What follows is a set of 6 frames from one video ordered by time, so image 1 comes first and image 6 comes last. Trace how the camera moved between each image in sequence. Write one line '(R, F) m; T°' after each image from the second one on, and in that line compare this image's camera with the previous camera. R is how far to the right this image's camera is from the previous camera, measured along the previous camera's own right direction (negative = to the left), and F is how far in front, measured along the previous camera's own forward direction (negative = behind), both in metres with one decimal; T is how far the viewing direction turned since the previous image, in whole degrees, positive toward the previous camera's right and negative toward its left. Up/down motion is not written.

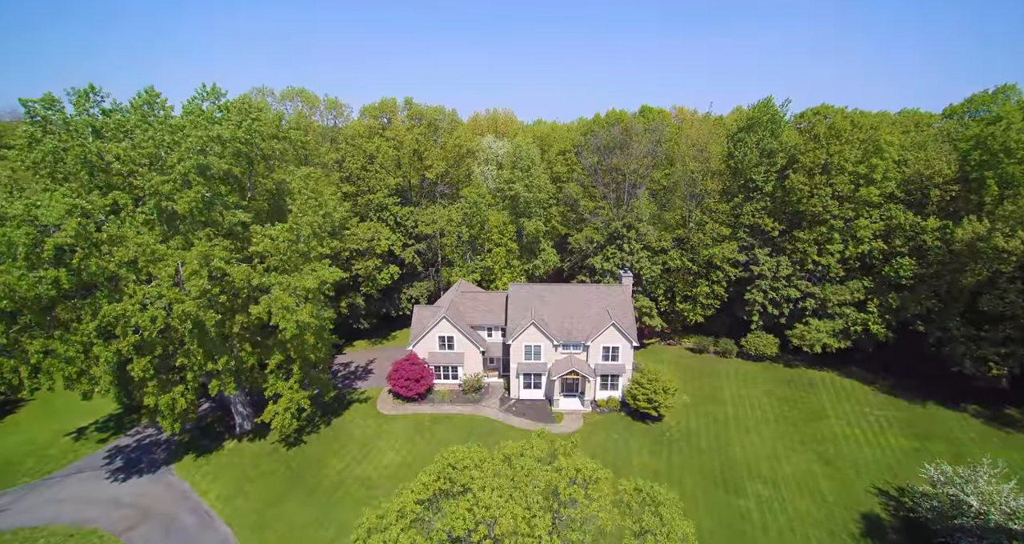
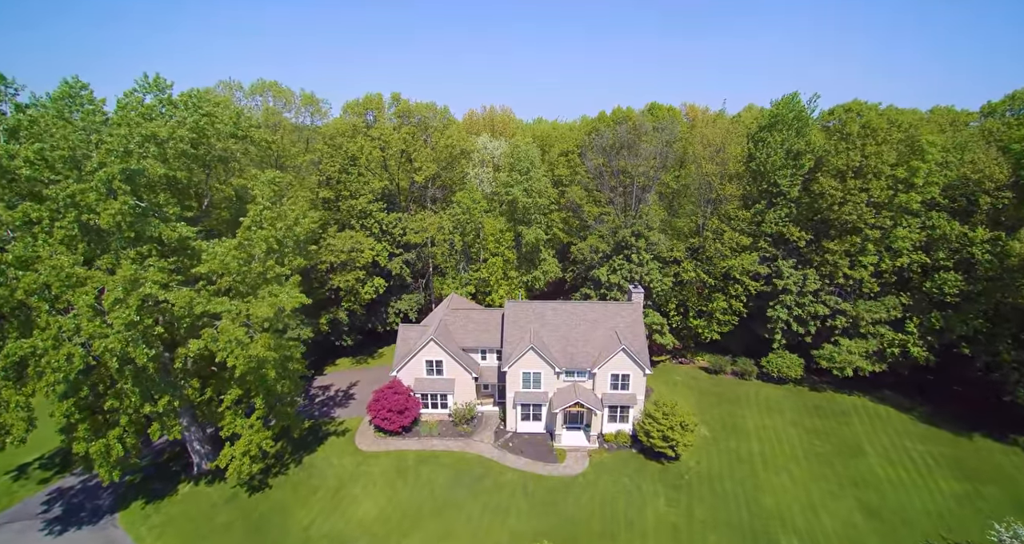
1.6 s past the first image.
(+0.3, +4.8) m; 0°
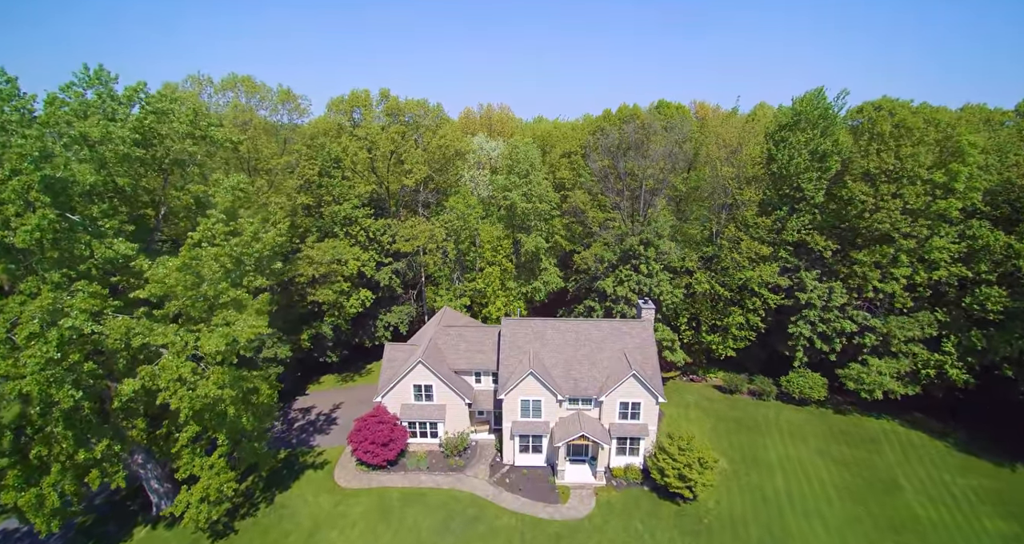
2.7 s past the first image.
(+0.2, +3.7) m; 0°
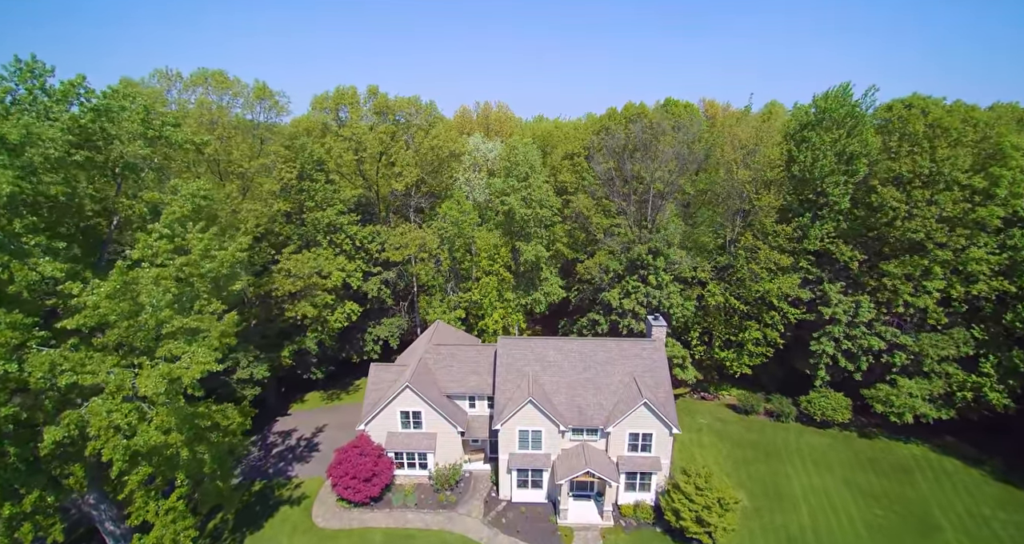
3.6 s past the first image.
(+0.2, +3.2) m; 0°
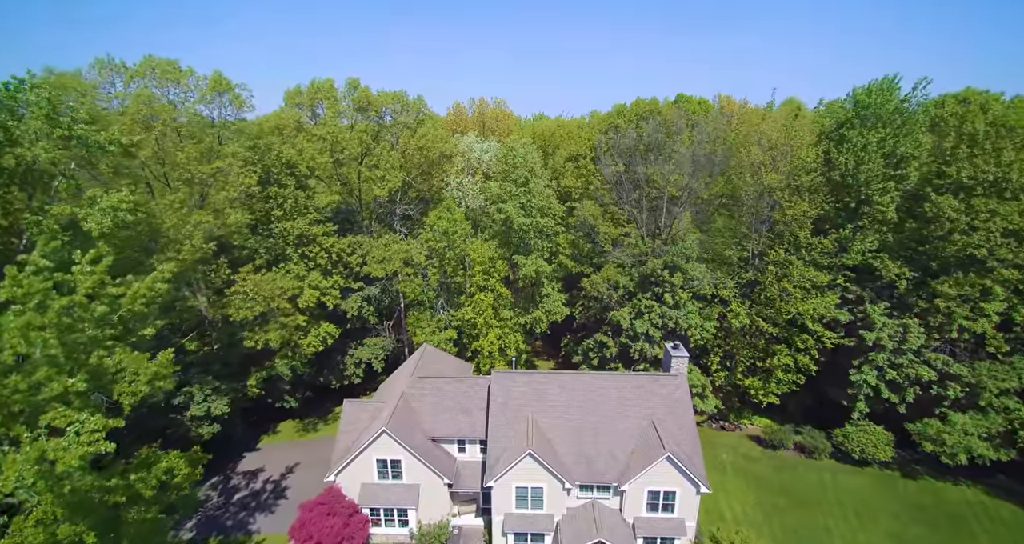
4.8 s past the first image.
(+0.2, +4.6) m; 0°
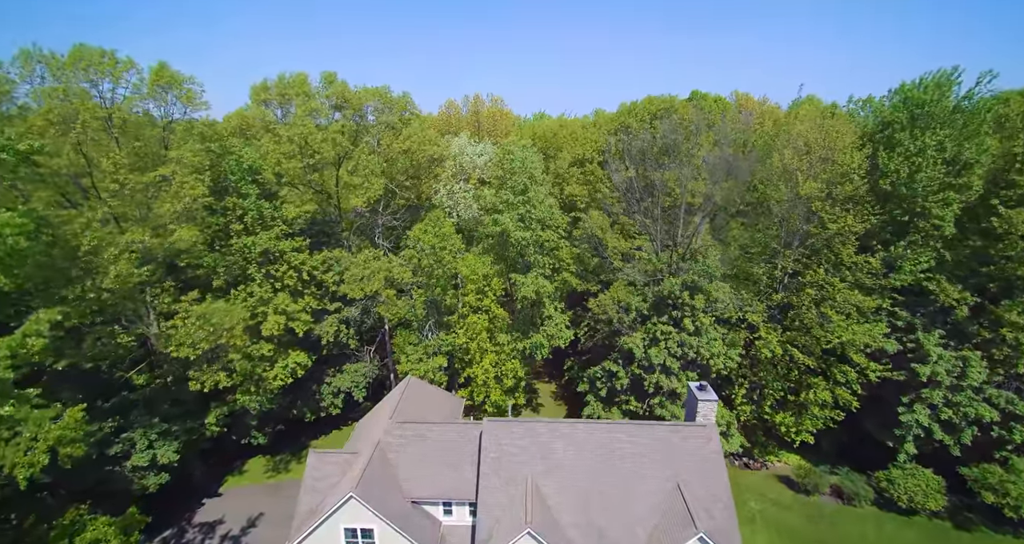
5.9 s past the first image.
(+0.2, +4.4) m; 0°
